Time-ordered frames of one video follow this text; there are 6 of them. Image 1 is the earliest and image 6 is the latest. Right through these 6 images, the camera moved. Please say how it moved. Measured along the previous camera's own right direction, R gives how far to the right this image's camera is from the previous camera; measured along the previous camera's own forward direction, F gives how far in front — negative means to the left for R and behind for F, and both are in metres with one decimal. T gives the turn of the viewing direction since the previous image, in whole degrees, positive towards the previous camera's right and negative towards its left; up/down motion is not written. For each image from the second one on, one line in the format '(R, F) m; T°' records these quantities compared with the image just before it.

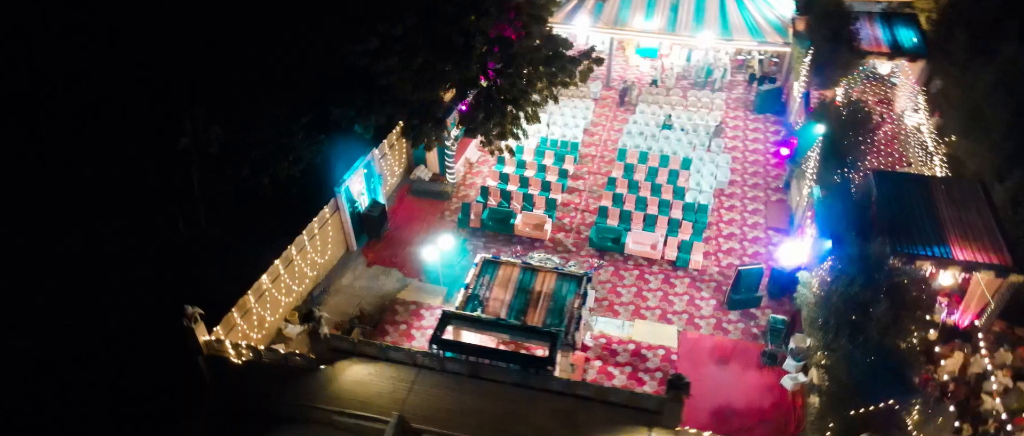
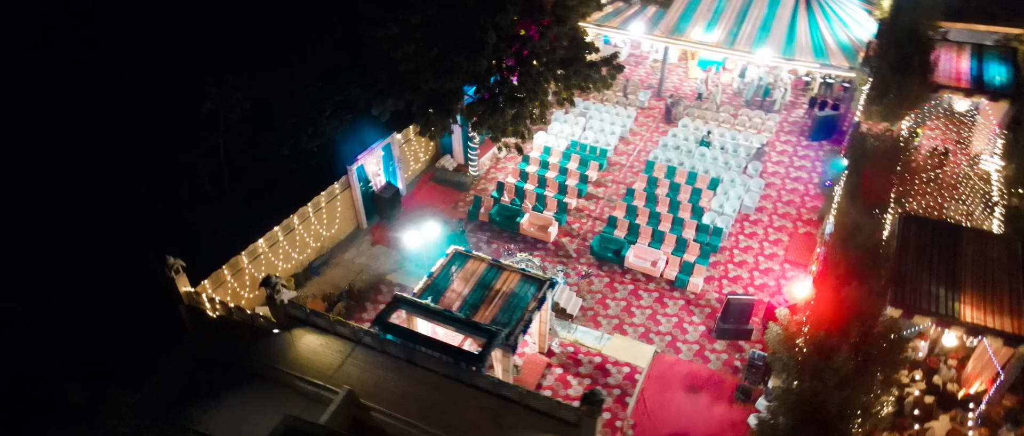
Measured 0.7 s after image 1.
(+1.8, +0.1) m; -8°
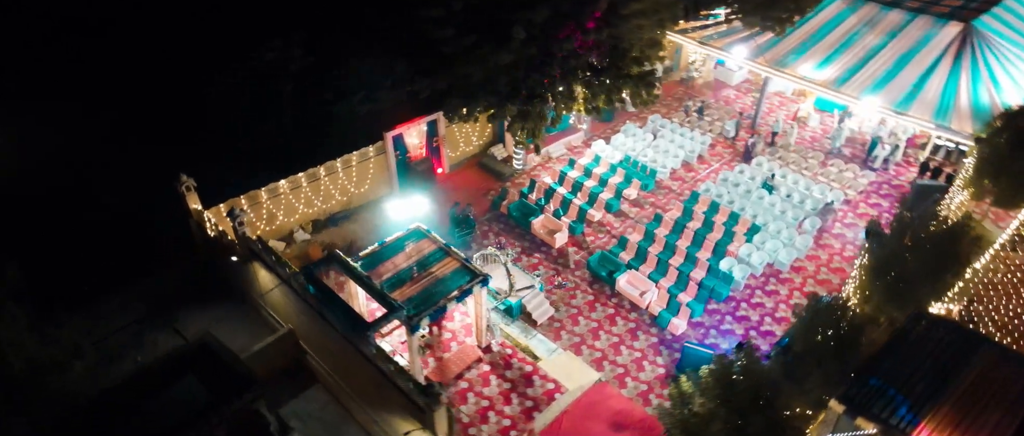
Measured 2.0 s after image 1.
(+3.3, +0.4) m; -15°
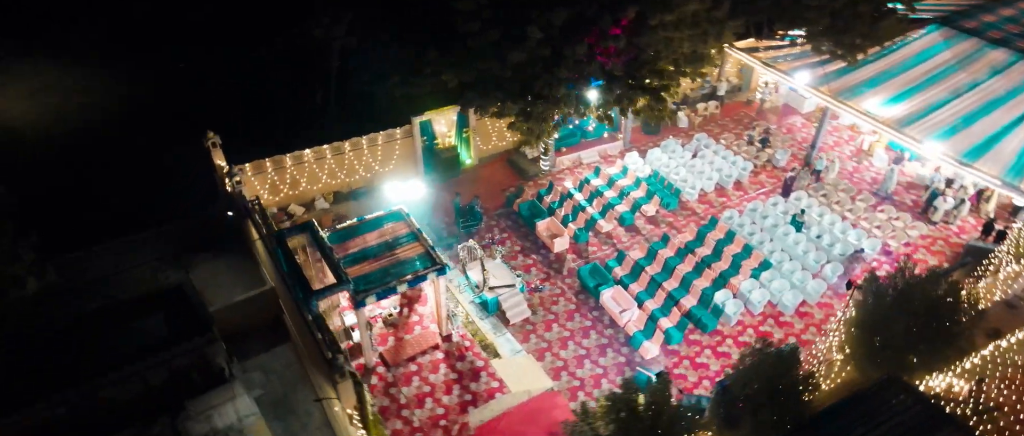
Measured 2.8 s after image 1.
(+2.2, +0.1) m; -10°
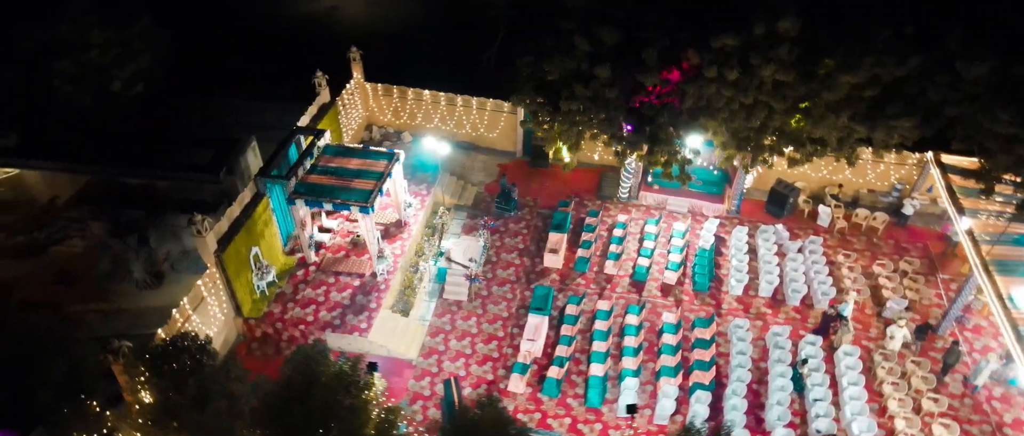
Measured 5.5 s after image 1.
(+6.1, +1.5) m; -28°
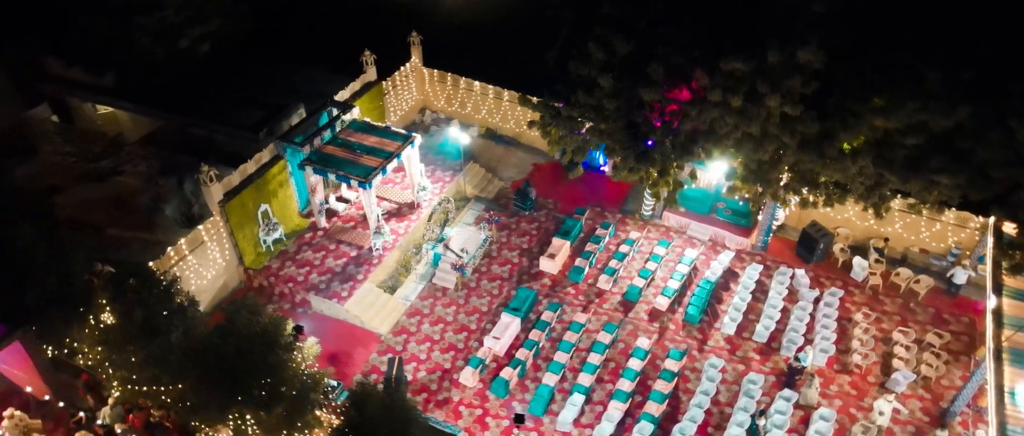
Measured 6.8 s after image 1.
(+2.2, +0.1) m; -10°
